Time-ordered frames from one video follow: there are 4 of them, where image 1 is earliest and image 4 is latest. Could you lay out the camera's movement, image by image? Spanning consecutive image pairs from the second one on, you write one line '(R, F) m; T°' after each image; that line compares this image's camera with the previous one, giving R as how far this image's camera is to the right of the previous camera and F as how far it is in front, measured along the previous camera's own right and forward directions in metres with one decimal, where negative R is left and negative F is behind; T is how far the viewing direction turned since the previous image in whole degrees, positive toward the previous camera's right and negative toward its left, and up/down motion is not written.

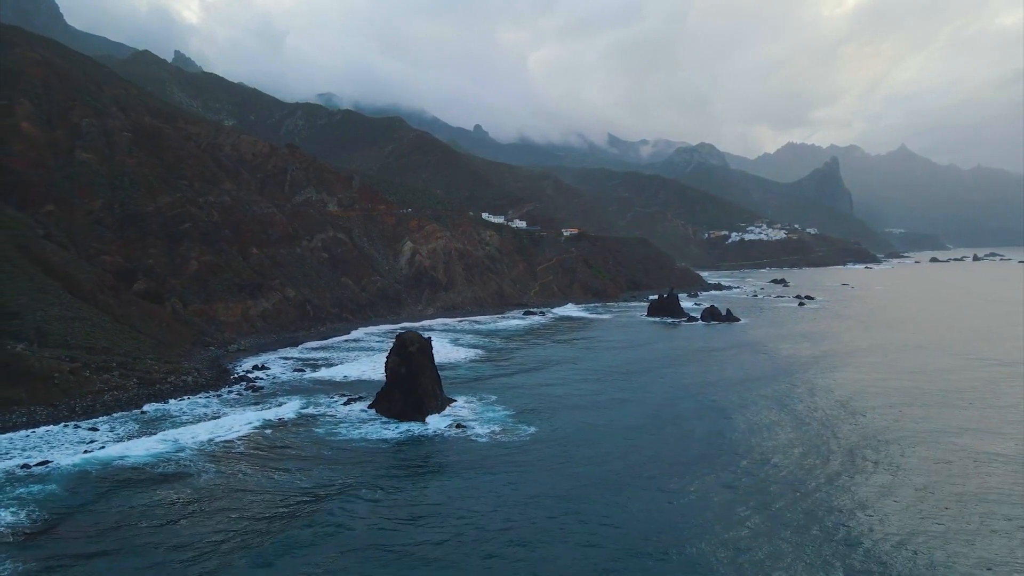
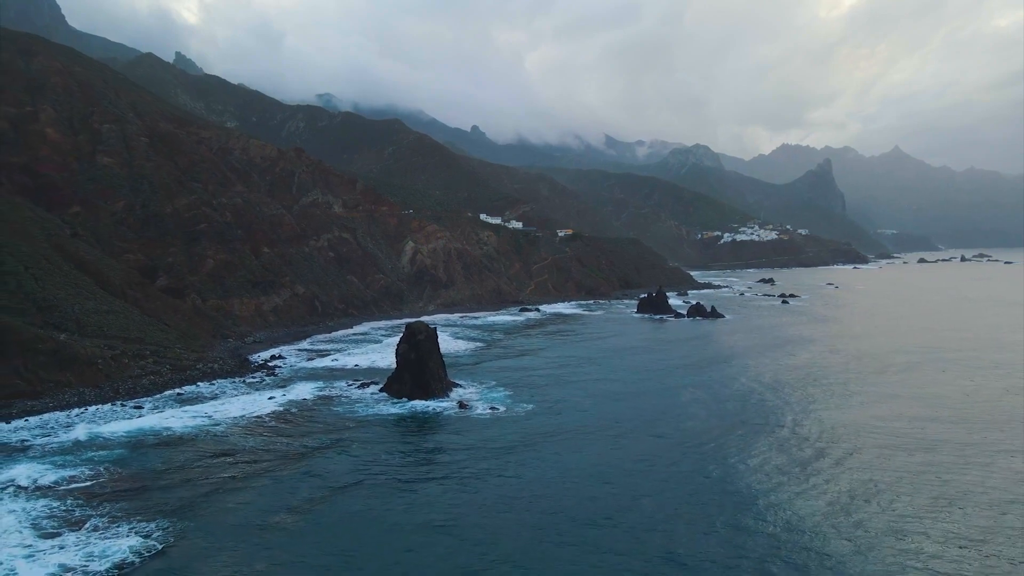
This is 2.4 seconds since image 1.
(0.0, -3.2) m; 0°
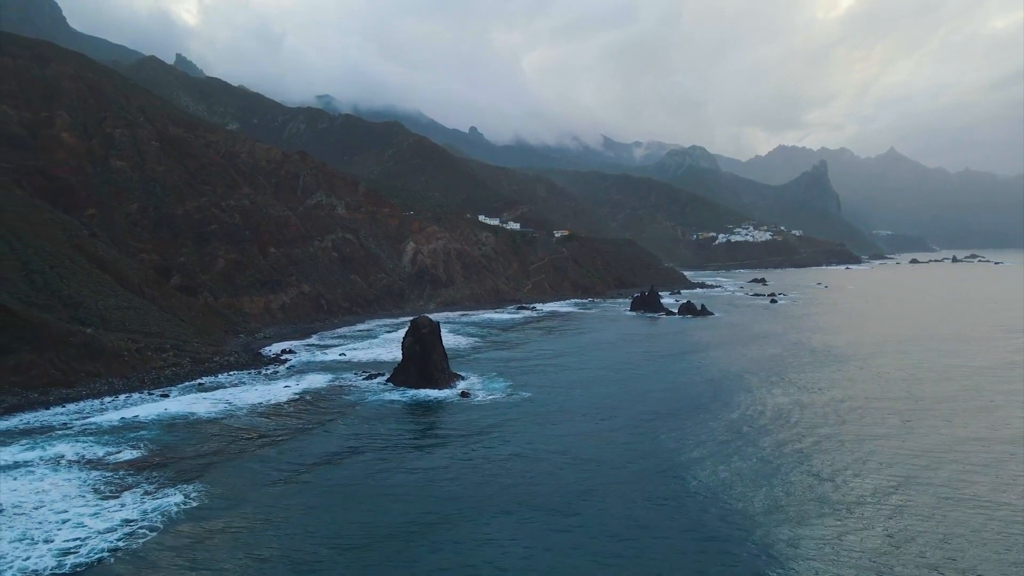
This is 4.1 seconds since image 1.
(0.0, -2.2) m; 0°
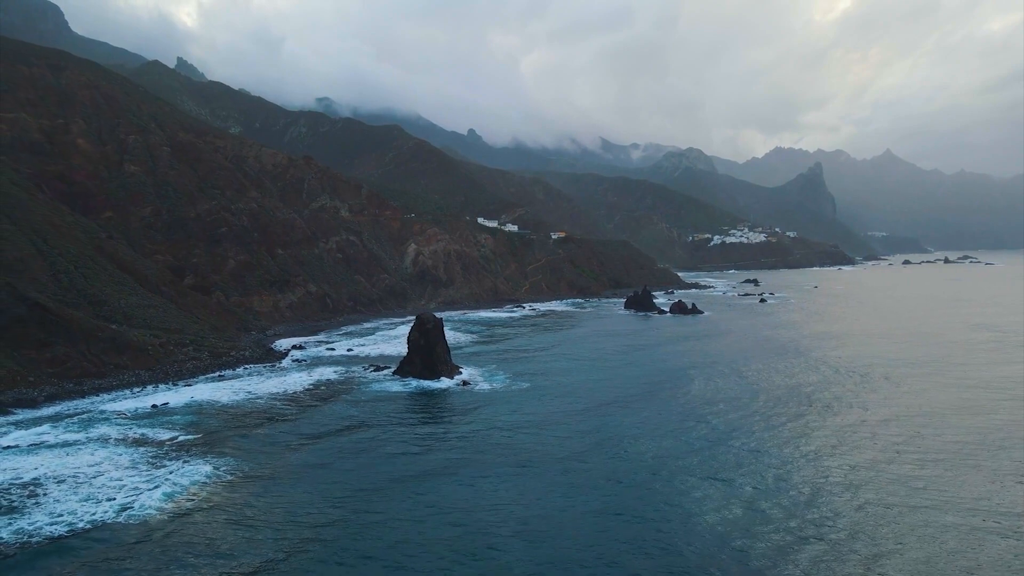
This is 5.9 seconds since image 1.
(0.0, -2.4) m; 0°
